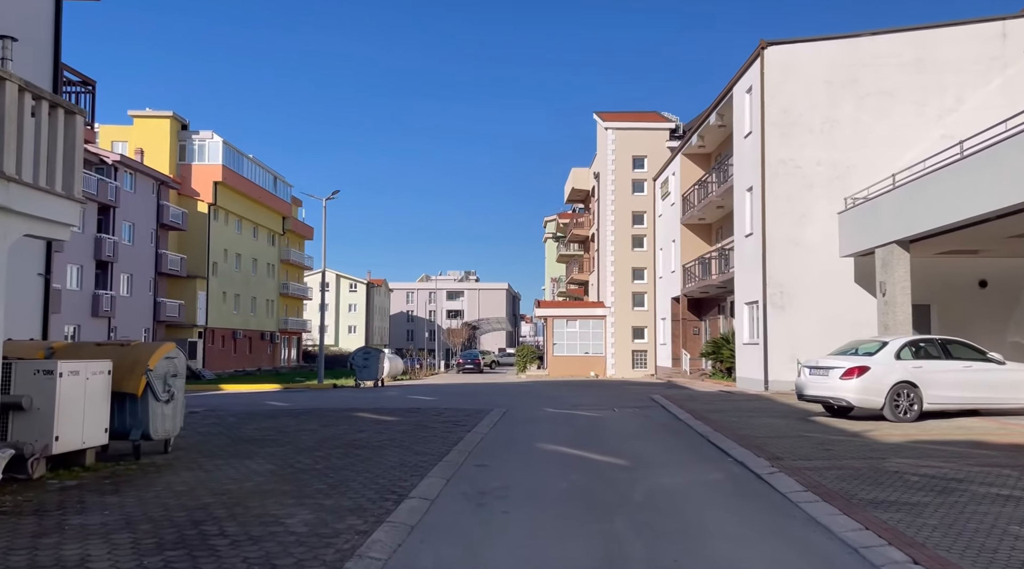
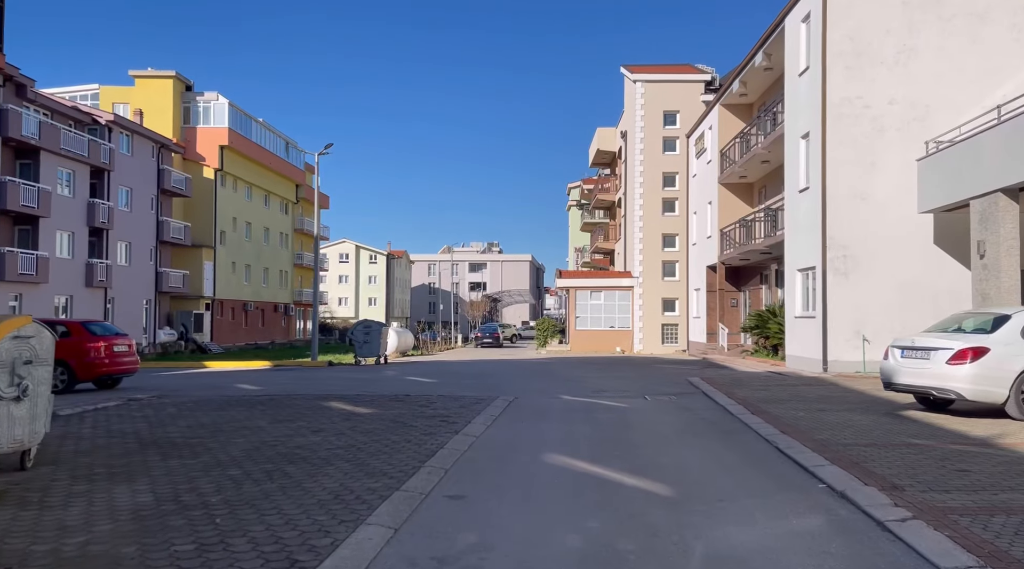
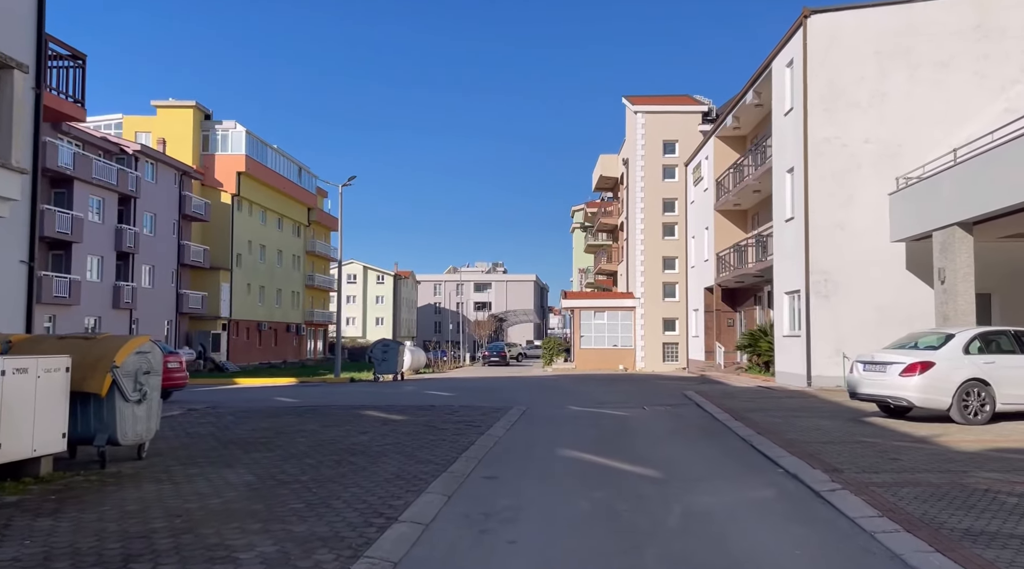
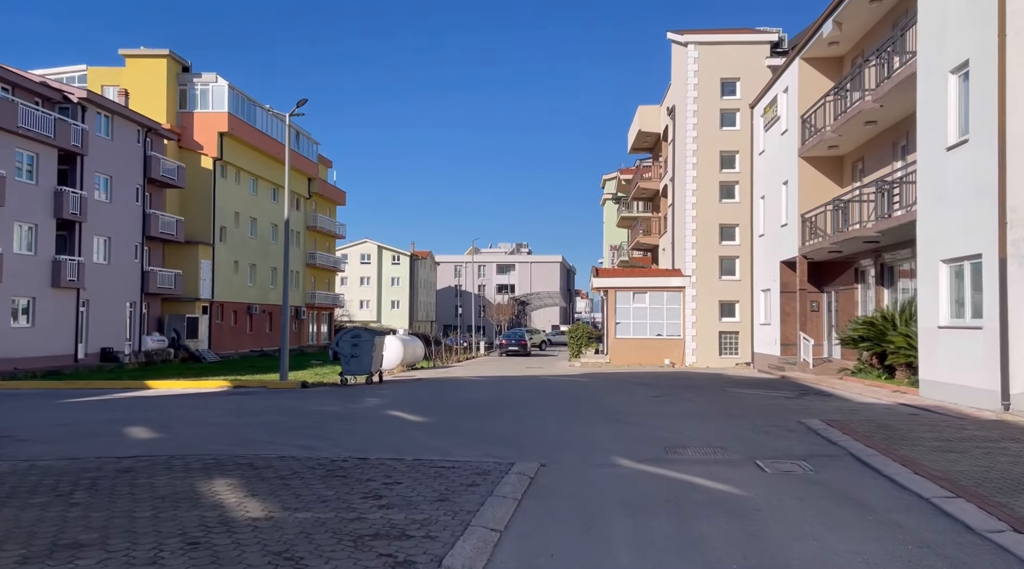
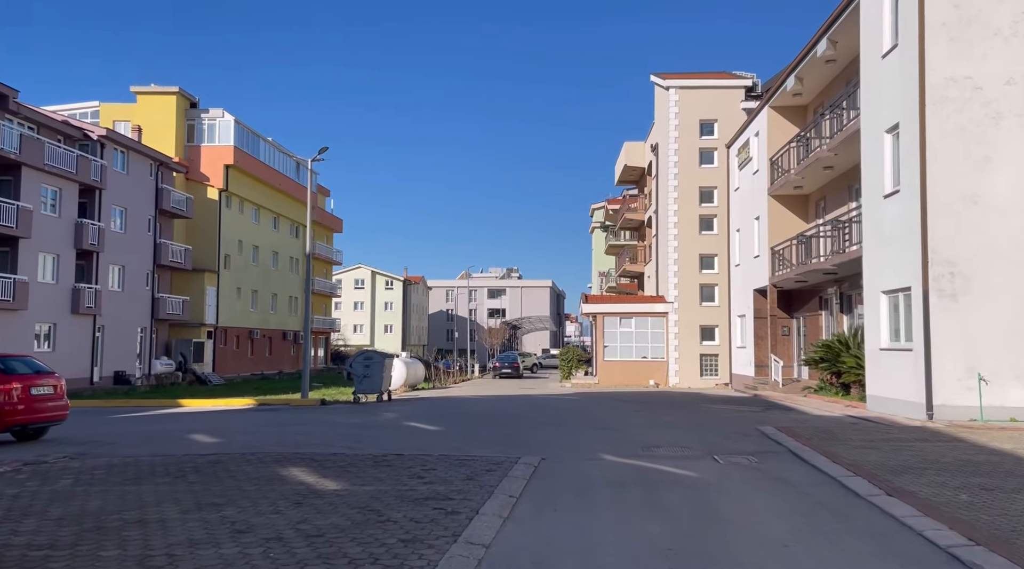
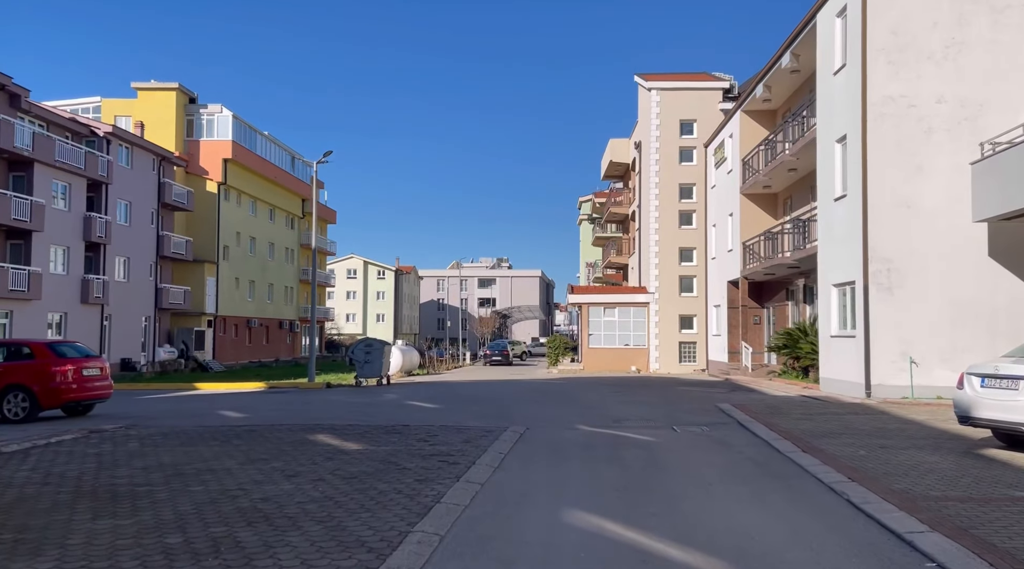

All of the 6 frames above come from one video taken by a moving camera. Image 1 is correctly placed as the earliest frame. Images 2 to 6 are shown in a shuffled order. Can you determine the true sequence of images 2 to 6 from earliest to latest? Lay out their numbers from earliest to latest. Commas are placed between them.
3, 2, 6, 5, 4
